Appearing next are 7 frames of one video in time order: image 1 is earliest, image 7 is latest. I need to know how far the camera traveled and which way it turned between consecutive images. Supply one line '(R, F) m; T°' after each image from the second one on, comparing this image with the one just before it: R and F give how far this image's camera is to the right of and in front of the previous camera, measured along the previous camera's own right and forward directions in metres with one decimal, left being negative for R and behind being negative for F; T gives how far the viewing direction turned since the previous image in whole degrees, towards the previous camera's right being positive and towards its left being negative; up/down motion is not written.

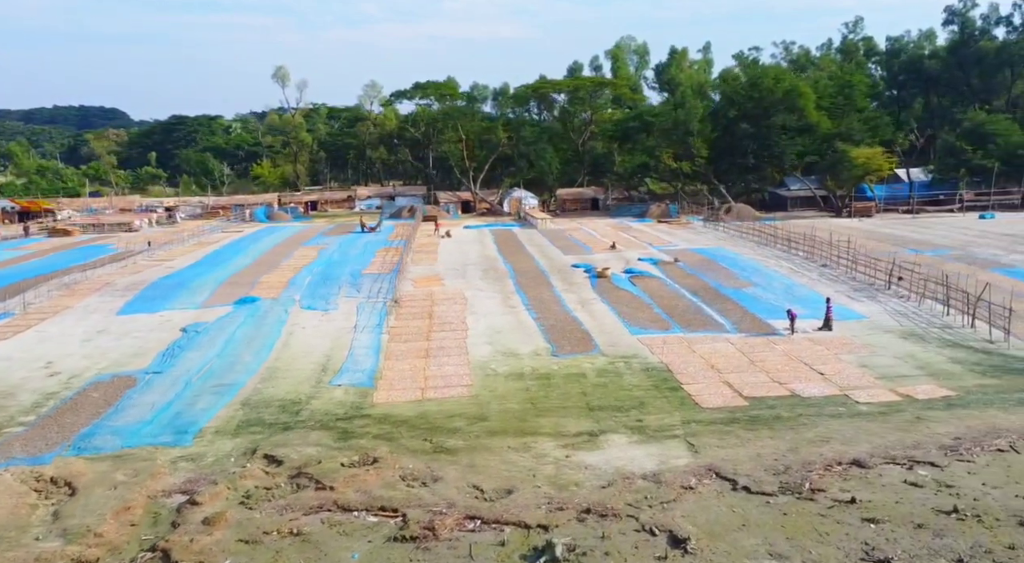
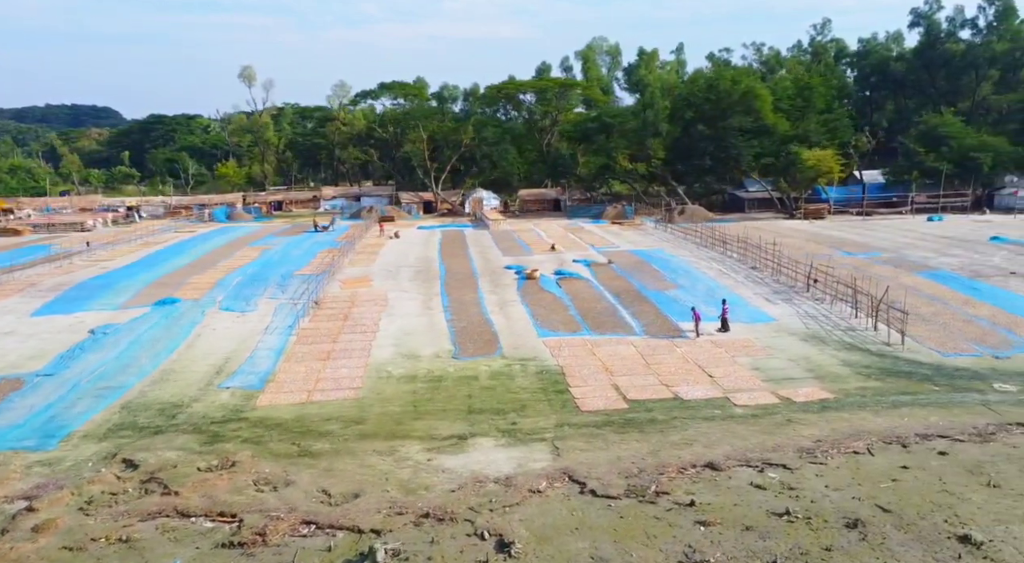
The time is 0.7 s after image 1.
(+2.5, -0.1) m; +1°
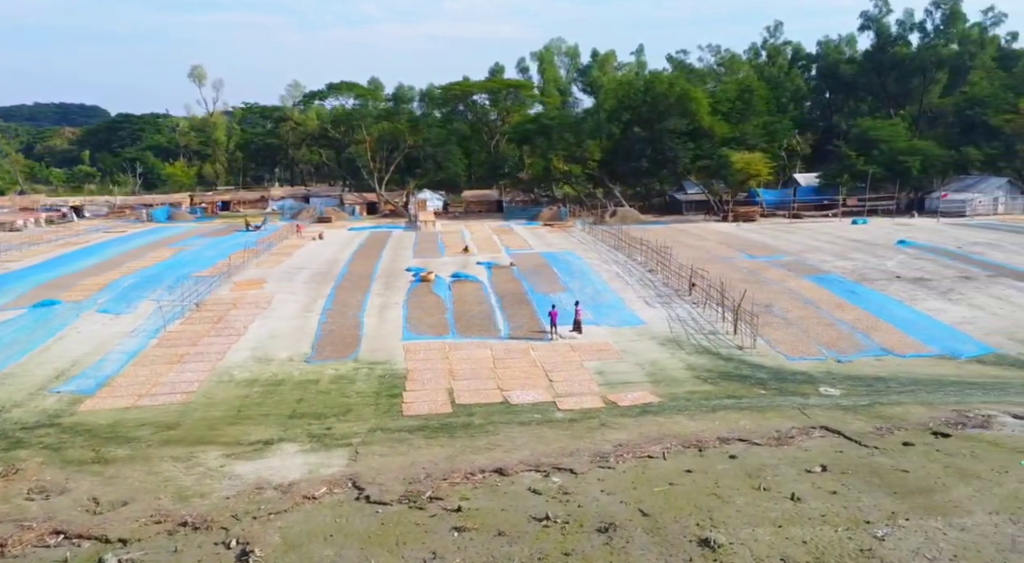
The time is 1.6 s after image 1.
(+3.7, -0.1) m; +2°
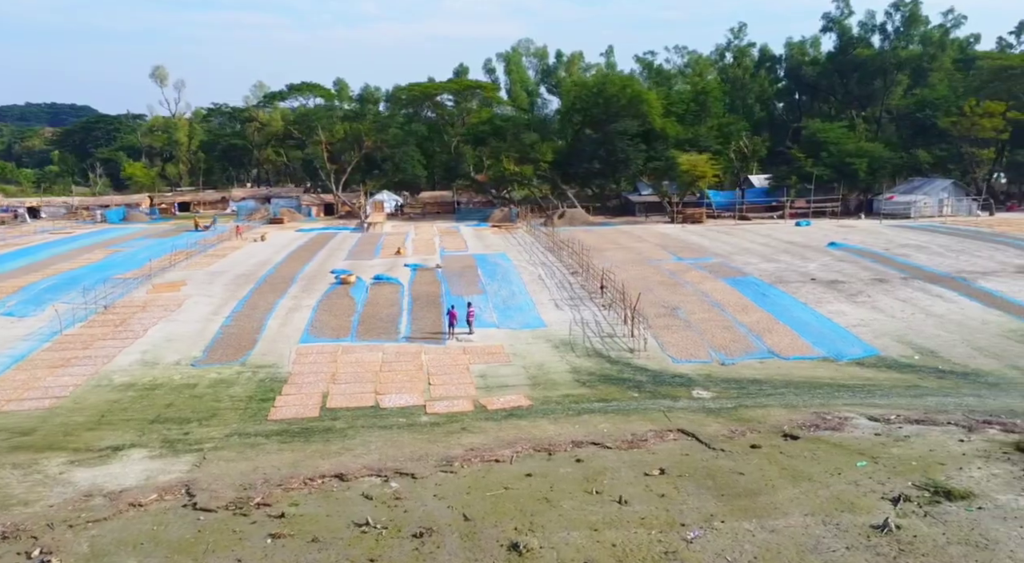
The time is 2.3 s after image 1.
(+2.8, 0.0) m; +1°
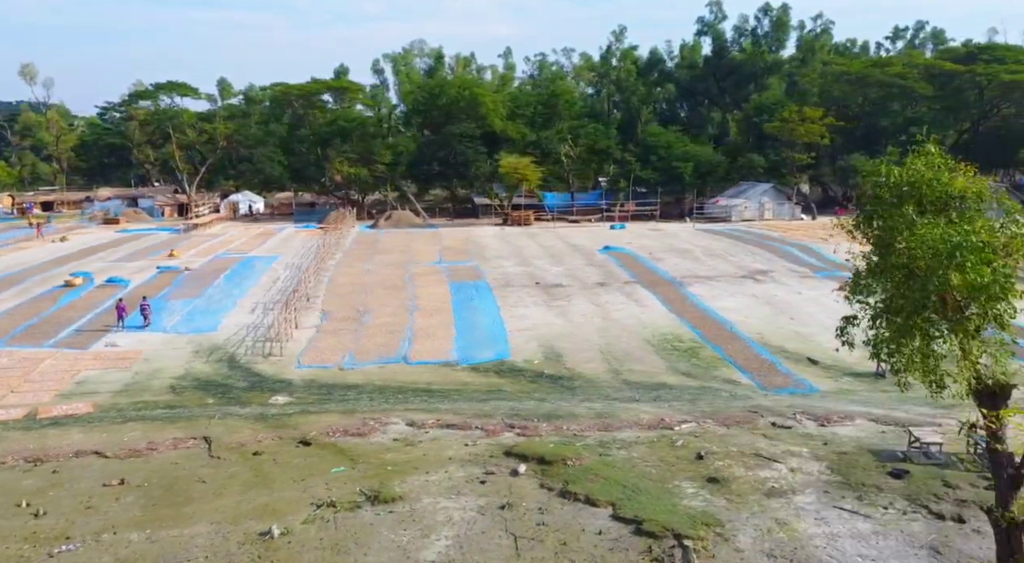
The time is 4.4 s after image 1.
(+9.5, -0.3) m; +4°
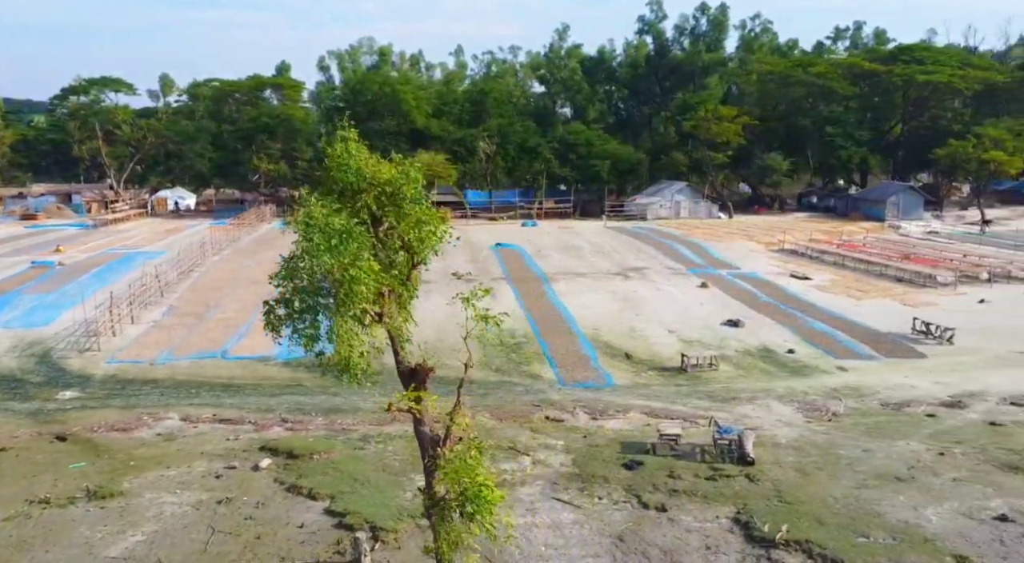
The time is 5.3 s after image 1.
(+4.6, 0.0) m; +2°
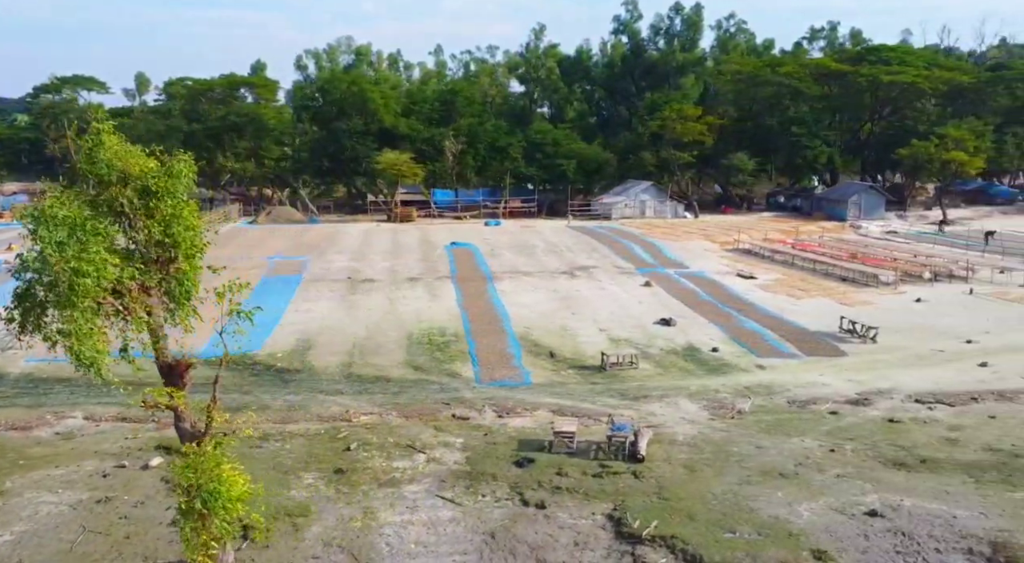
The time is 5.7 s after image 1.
(+1.9, 0.0) m; +1°
